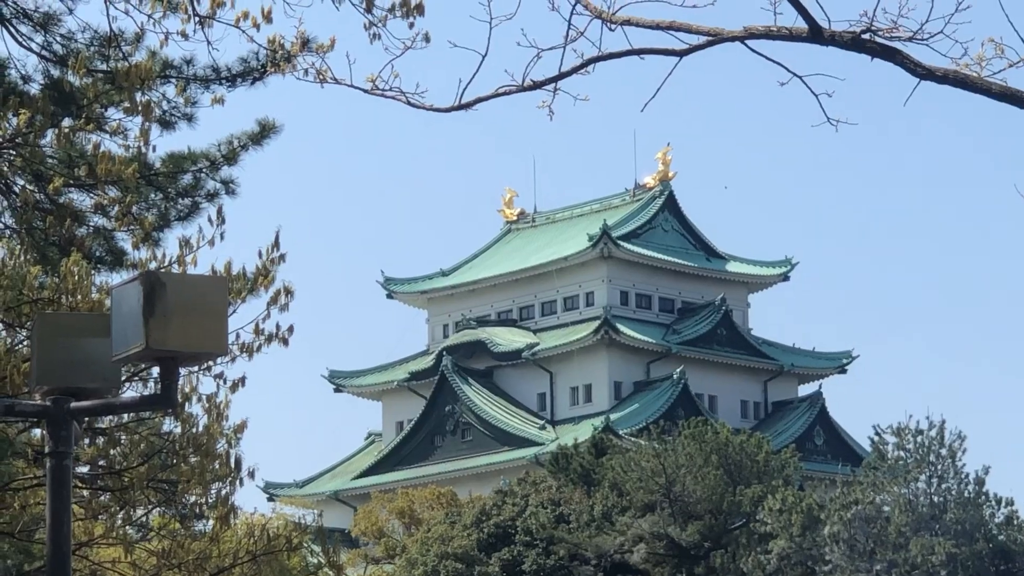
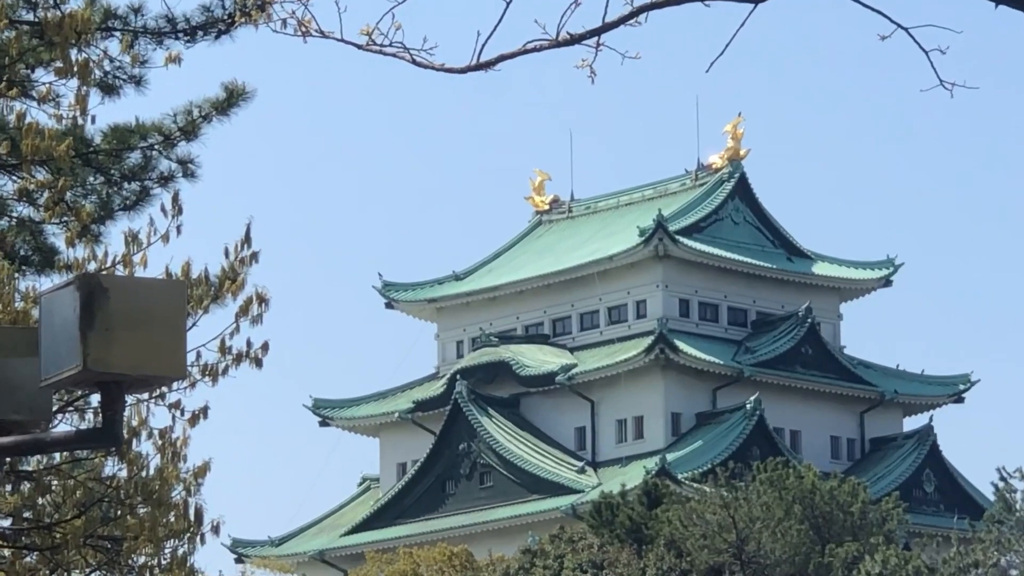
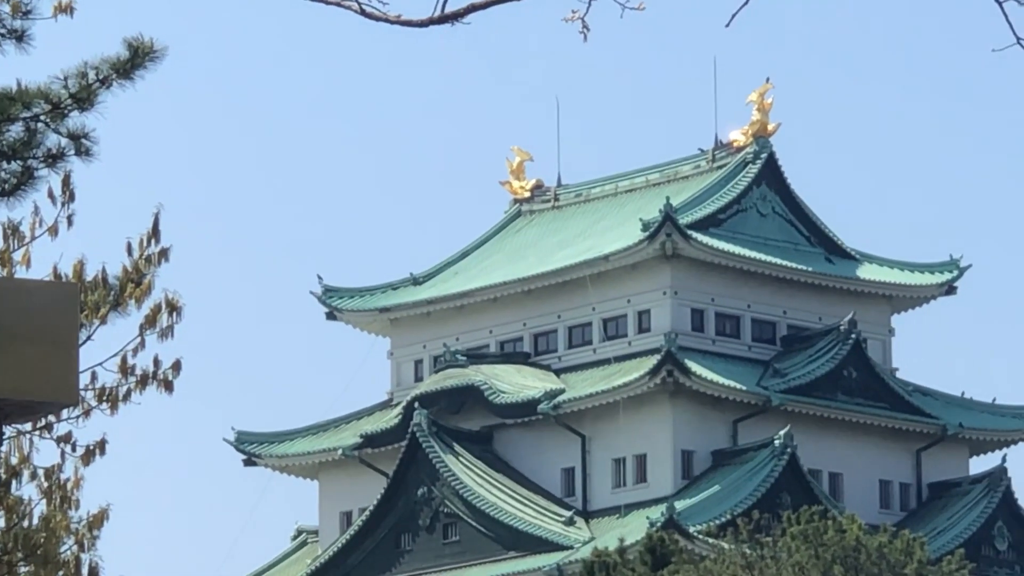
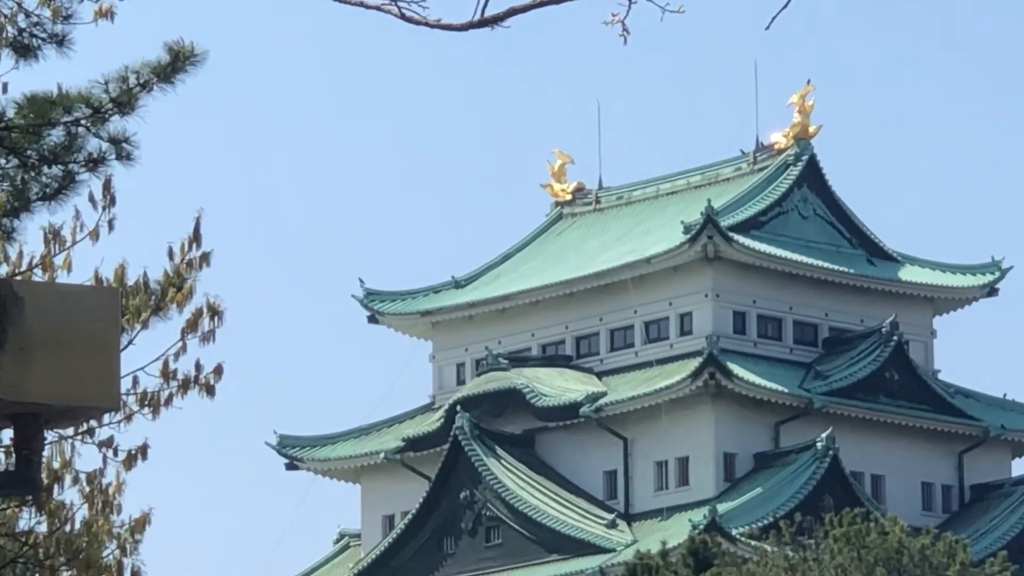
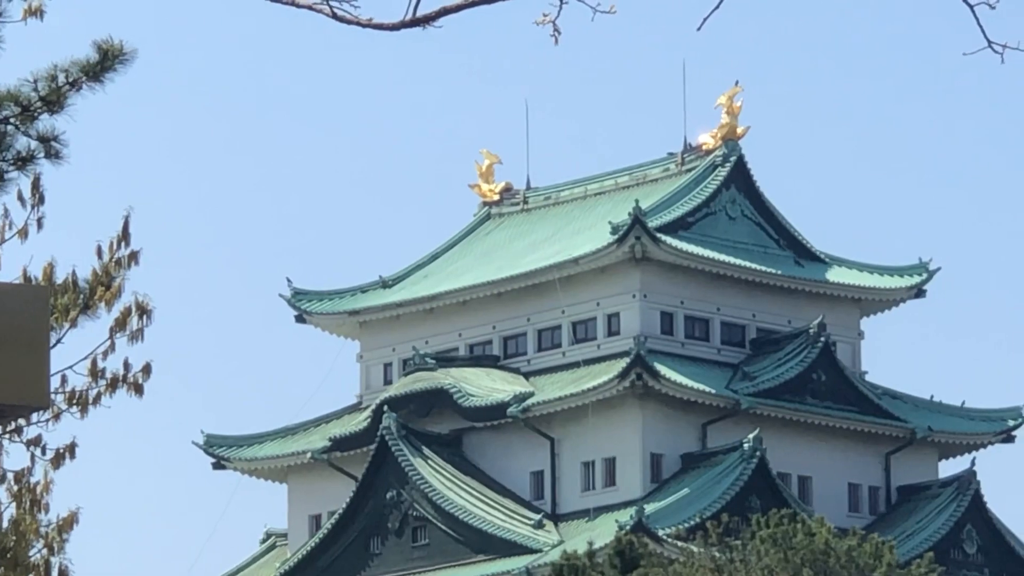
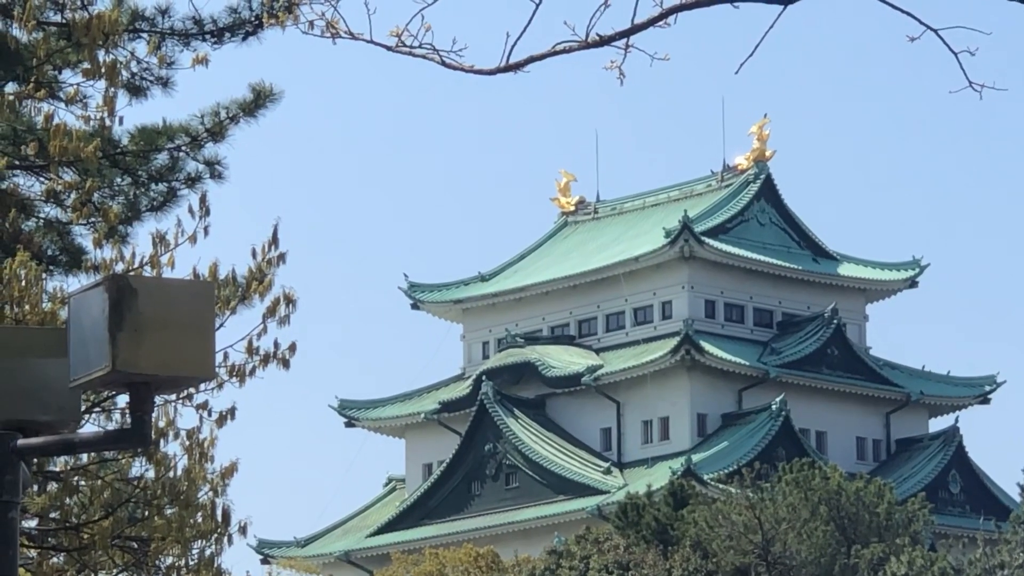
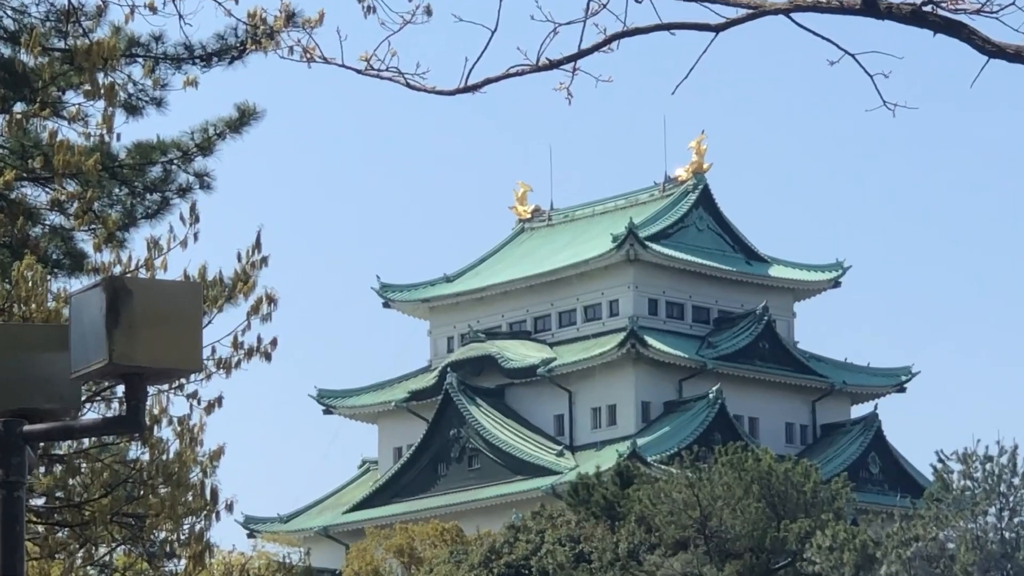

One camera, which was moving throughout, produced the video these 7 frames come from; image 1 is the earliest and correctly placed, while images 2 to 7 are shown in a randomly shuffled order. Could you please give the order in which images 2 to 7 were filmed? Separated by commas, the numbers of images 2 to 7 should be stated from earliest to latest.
7, 2, 6, 4, 3, 5
